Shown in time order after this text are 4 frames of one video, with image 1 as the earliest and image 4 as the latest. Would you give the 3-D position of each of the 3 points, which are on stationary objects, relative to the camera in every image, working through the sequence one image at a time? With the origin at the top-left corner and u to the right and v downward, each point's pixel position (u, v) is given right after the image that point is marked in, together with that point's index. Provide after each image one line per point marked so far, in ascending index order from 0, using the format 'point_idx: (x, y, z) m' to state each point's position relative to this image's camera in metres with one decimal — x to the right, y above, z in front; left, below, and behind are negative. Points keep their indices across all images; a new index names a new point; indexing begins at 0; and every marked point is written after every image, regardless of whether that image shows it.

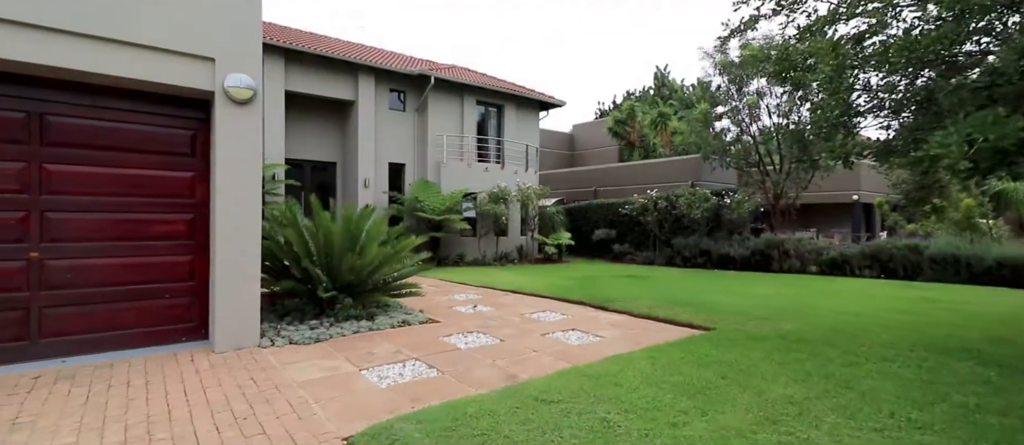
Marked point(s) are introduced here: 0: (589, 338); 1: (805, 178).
0: (+0.9, -1.4, +5.9) m
1: (+8.5, +1.3, +14.6) m
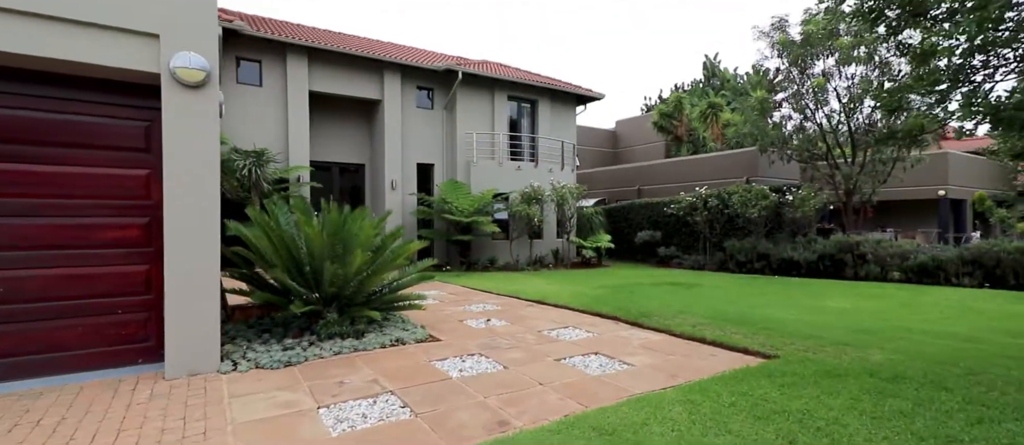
0: (+1.0, -1.4, +4.8) m
1: (+9.3, +1.3, +12.7) m
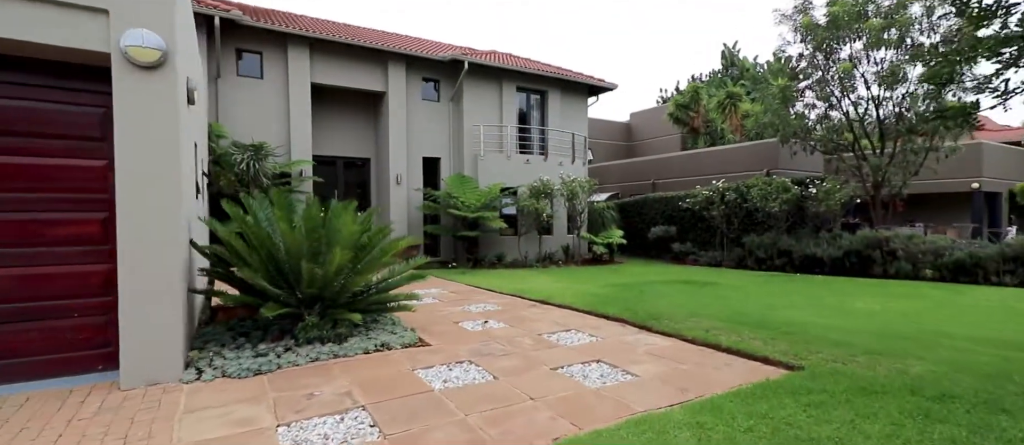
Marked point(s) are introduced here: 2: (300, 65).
0: (+0.9, -1.3, +4.3) m
1: (+9.5, +1.5, +11.9) m
2: (-5.5, +4.1, +13.0) m
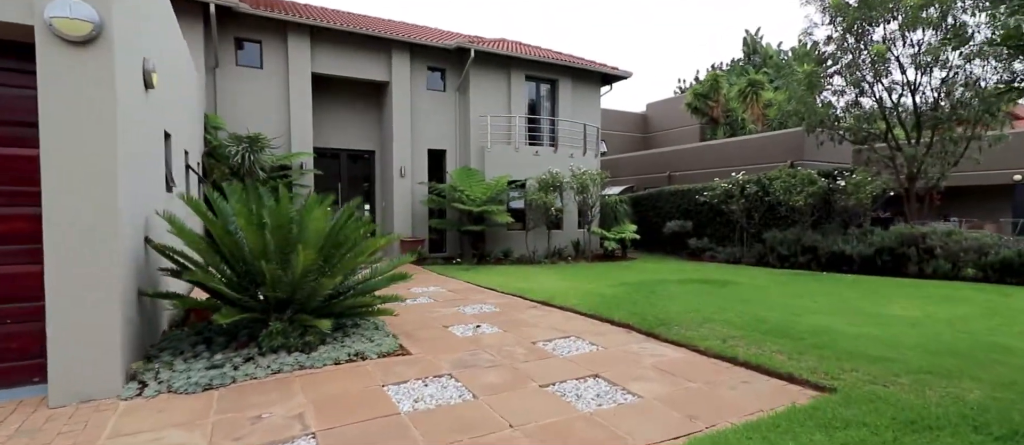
0: (+0.7, -1.3, +3.7) m
1: (+9.6, +1.6, +11.0) m
2: (-5.3, +4.2, +12.6) m
